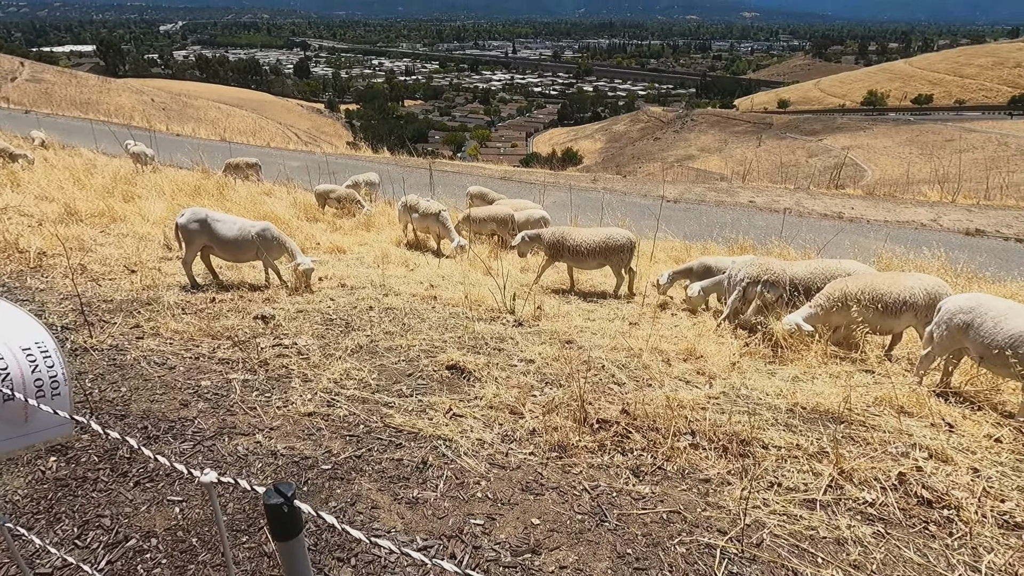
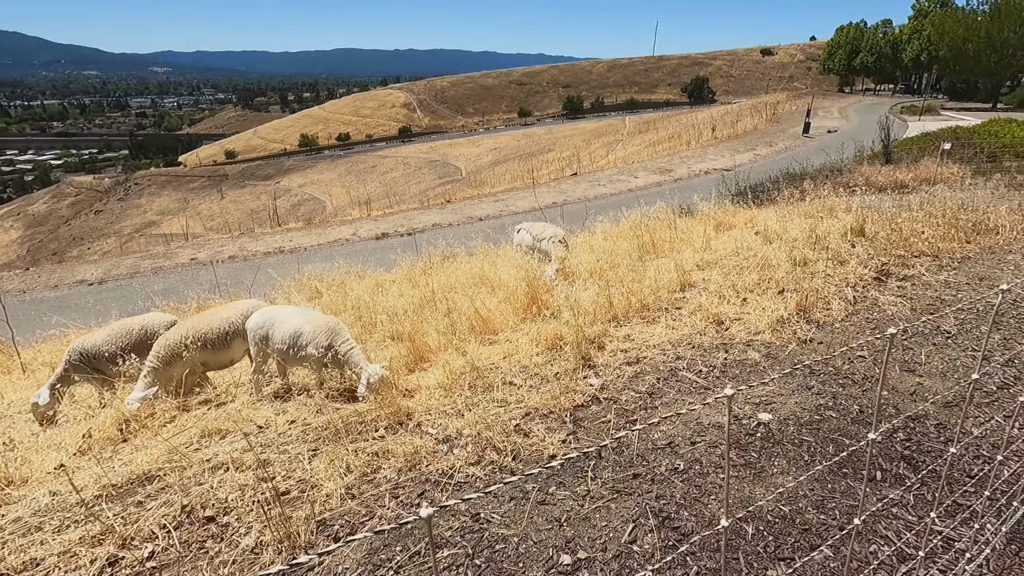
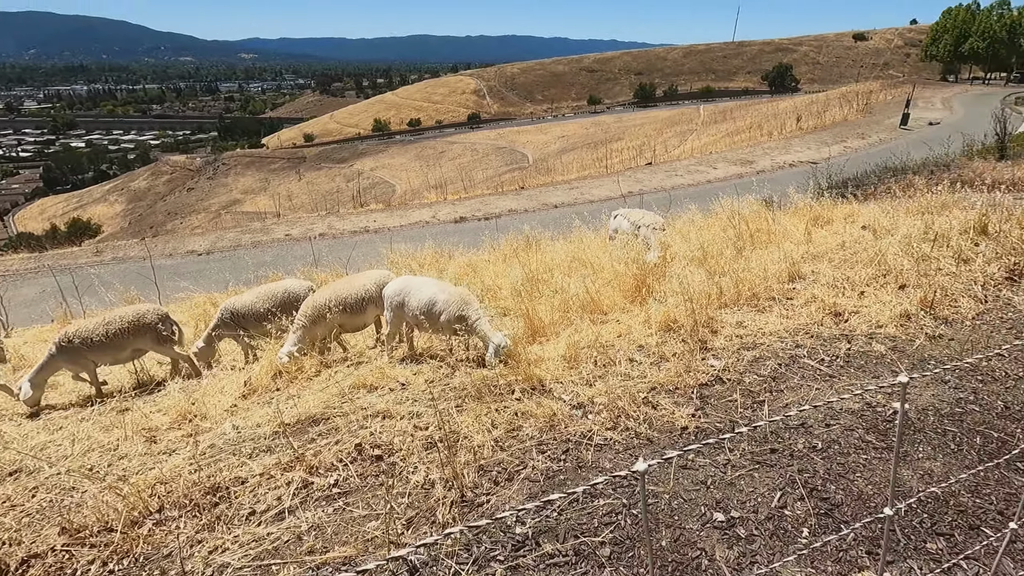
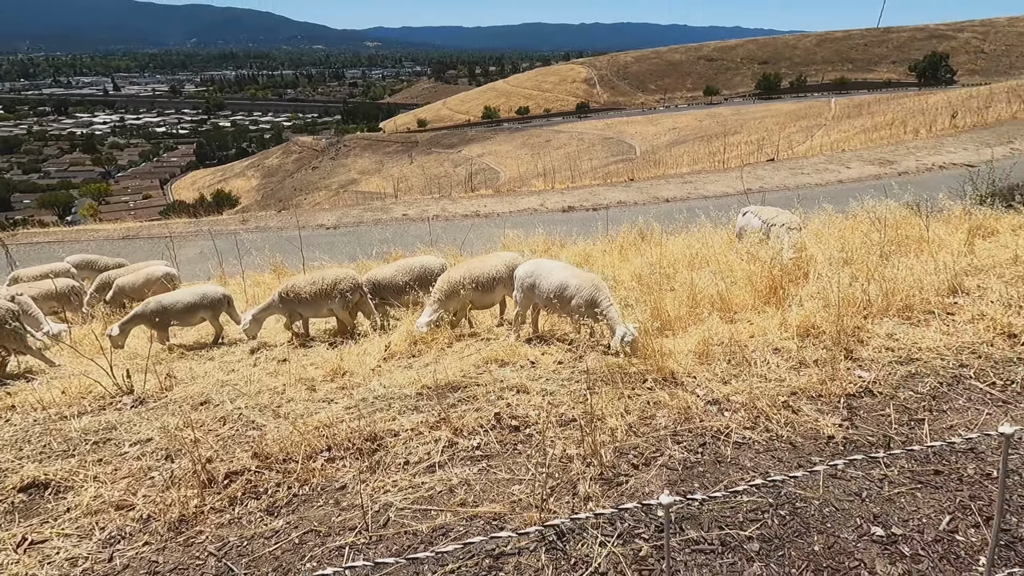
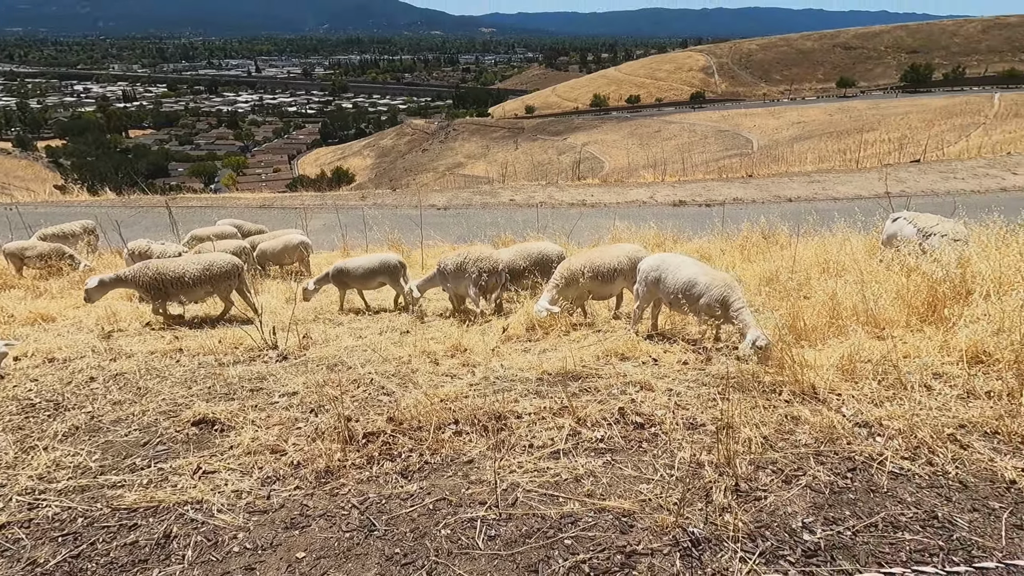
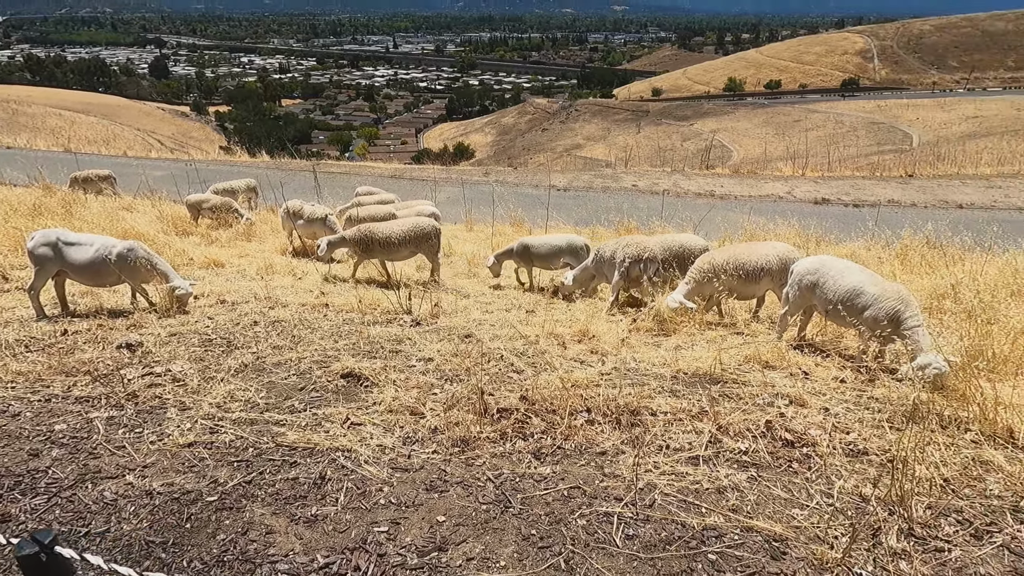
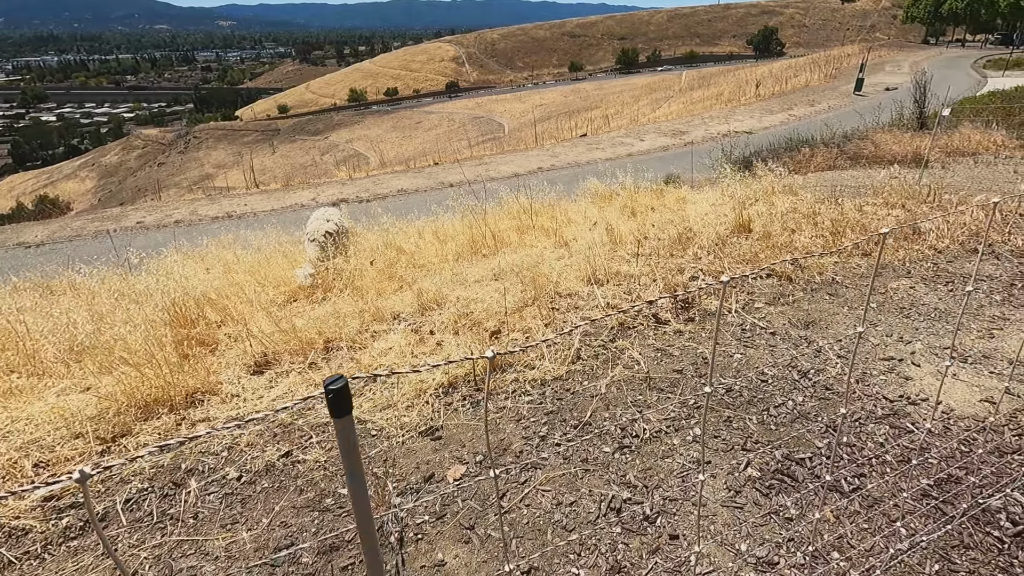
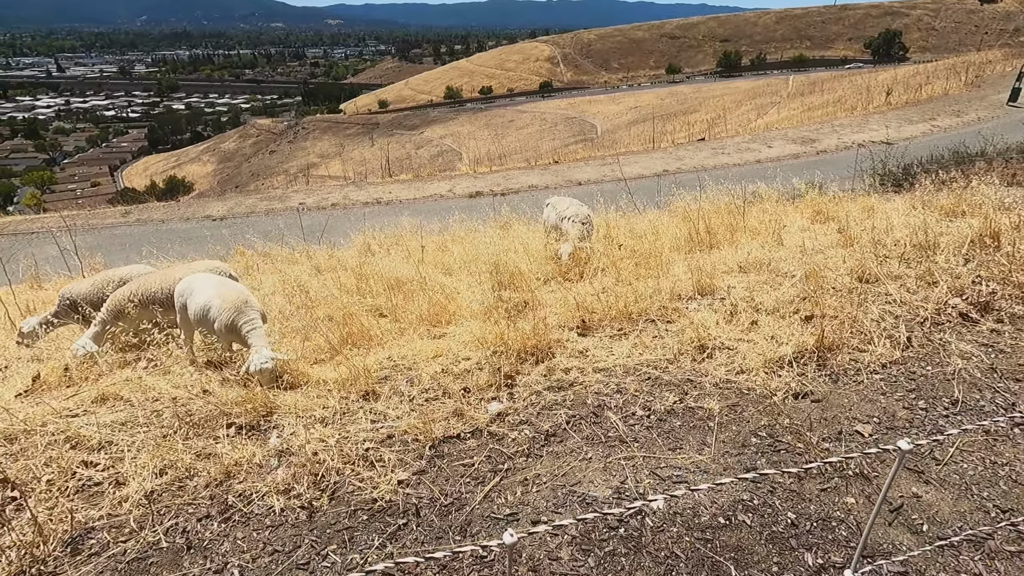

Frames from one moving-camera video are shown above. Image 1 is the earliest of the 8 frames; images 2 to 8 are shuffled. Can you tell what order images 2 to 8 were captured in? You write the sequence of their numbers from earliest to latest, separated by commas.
6, 5, 4, 3, 2, 8, 7
